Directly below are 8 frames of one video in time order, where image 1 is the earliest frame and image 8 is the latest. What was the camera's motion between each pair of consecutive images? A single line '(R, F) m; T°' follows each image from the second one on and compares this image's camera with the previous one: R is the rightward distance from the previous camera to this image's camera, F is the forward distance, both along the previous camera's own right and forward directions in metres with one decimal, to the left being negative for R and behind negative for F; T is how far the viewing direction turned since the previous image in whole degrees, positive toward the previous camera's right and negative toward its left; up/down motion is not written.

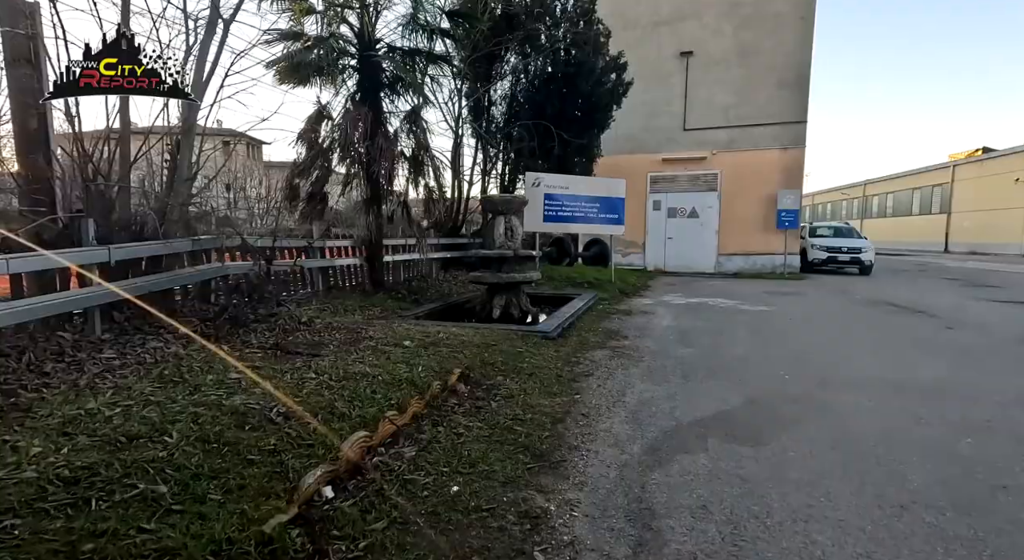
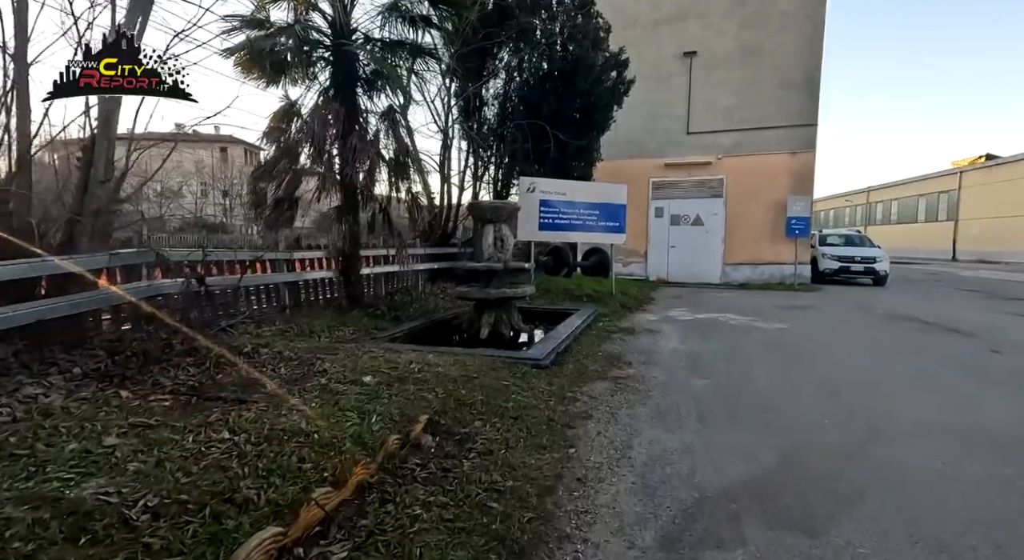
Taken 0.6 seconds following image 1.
(+0.1, +0.7) m; 0°
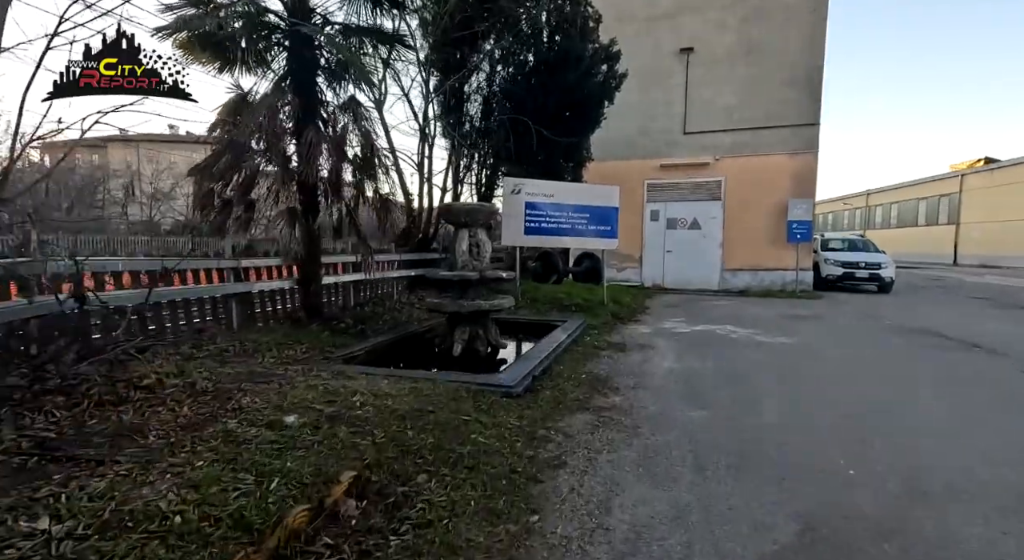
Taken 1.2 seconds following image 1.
(+0.2, +0.6) m; 0°
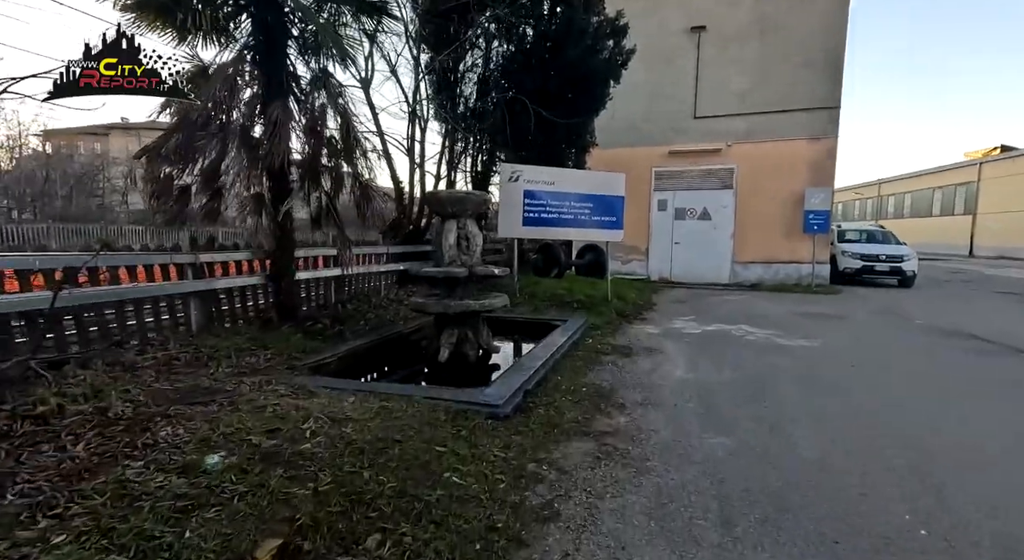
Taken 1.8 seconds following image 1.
(+0.1, +0.6) m; 0°
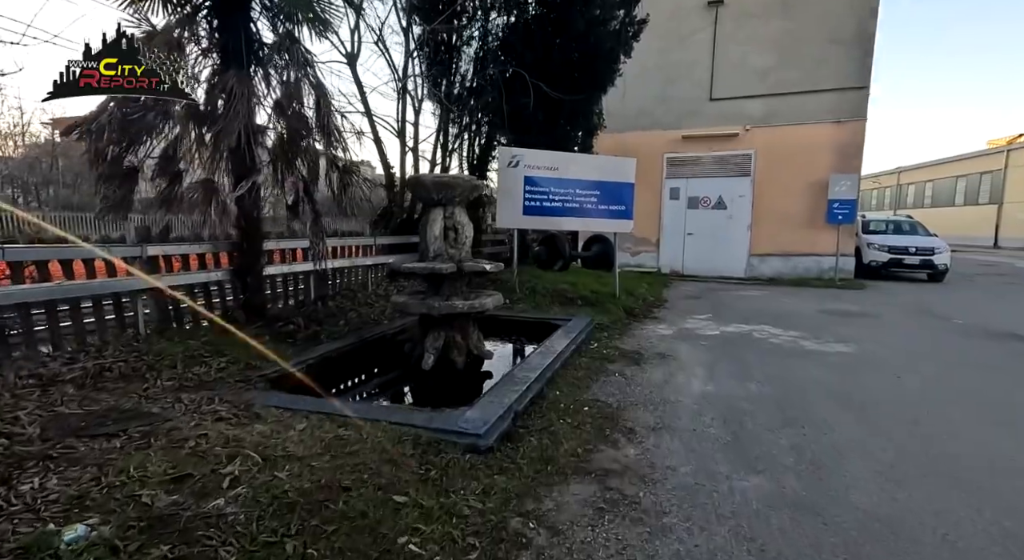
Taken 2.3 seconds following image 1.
(+0.1, +0.6) m; -1°
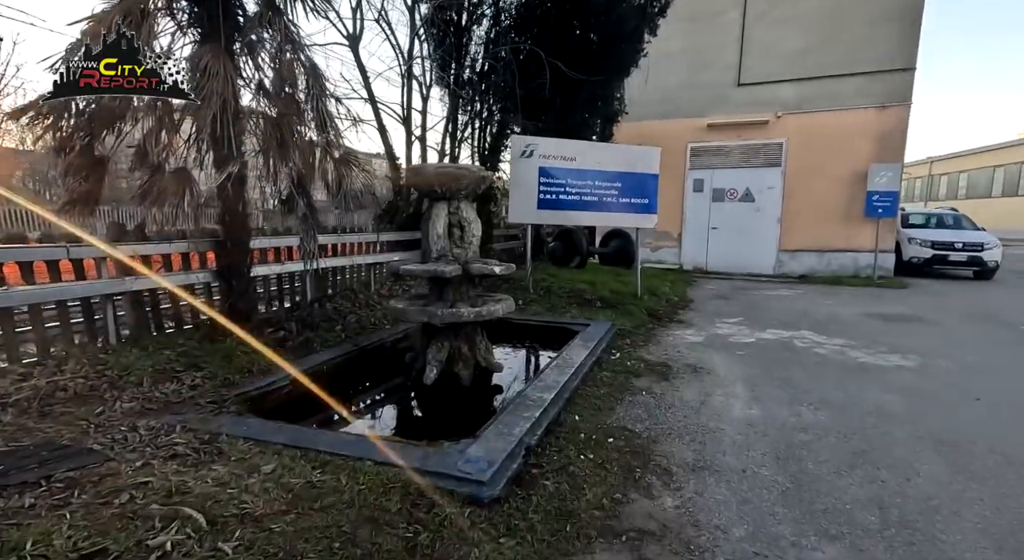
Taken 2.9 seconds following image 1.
(0.0, +0.5) m; -2°
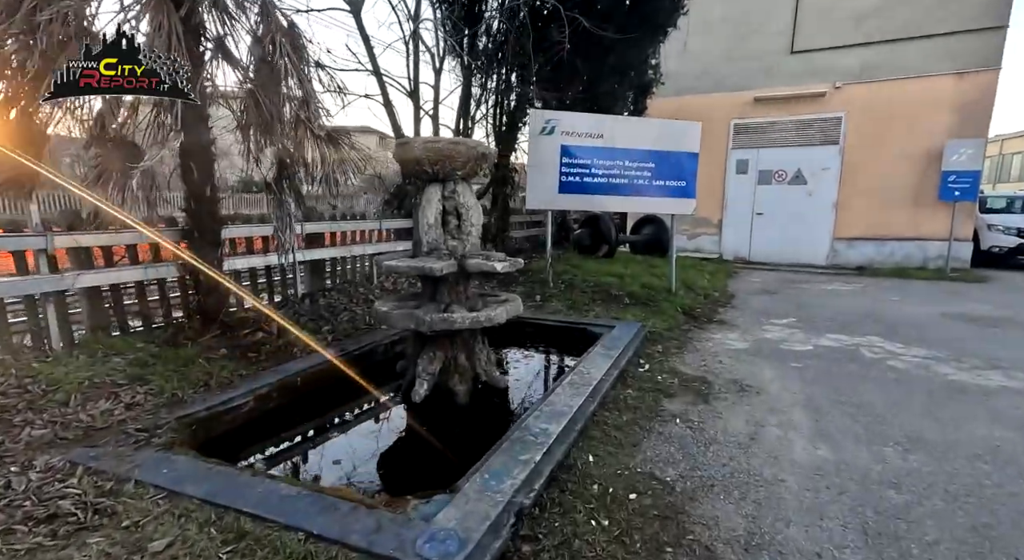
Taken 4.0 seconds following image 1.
(+0.2, +0.7) m; -4°
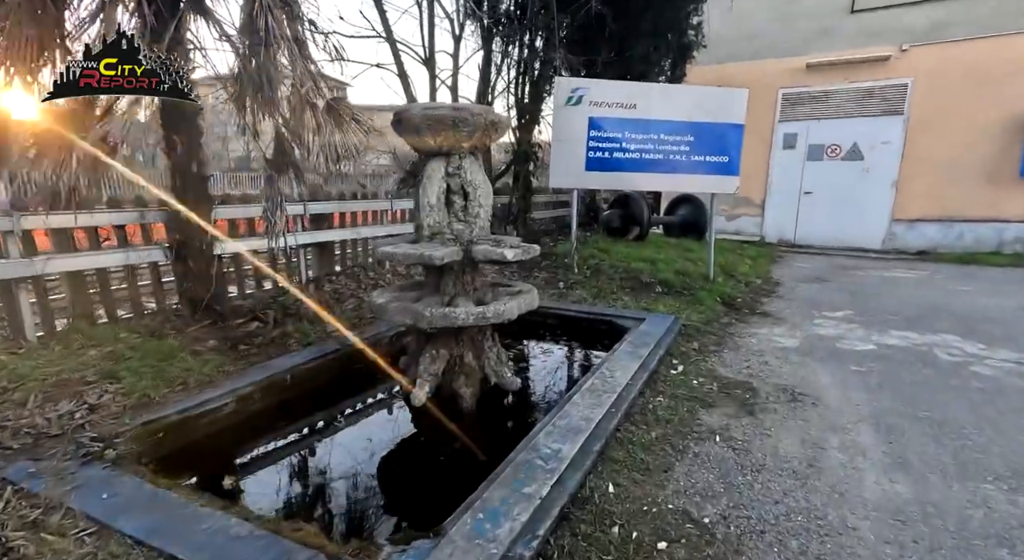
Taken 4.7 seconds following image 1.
(+0.1, +0.4) m; -3°
